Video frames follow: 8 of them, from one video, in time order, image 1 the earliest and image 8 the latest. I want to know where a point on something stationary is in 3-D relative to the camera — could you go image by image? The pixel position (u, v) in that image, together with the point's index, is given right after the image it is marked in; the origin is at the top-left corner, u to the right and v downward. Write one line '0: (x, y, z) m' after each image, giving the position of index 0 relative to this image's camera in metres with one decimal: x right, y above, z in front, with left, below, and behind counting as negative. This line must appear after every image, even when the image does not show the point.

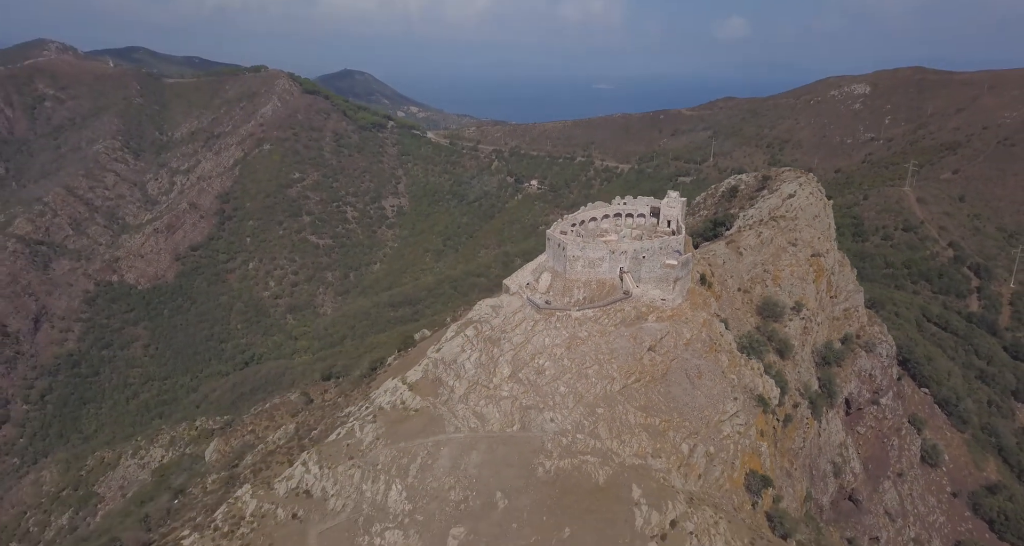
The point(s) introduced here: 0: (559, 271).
0: (+1.7, +0.1, +19.2) m
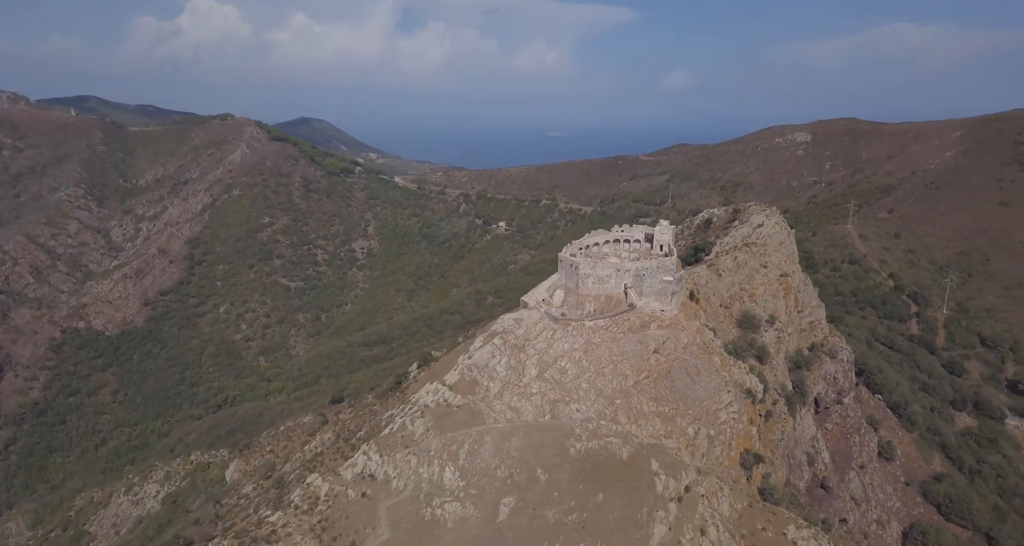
0: (+2.4, -0.6, +22.3) m
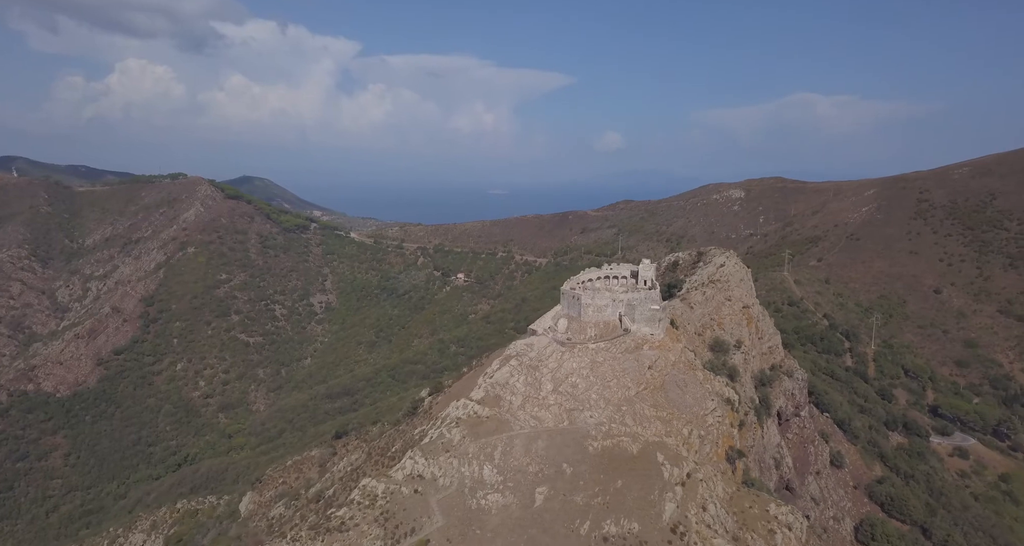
0: (+2.9, -2.0, +26.0) m
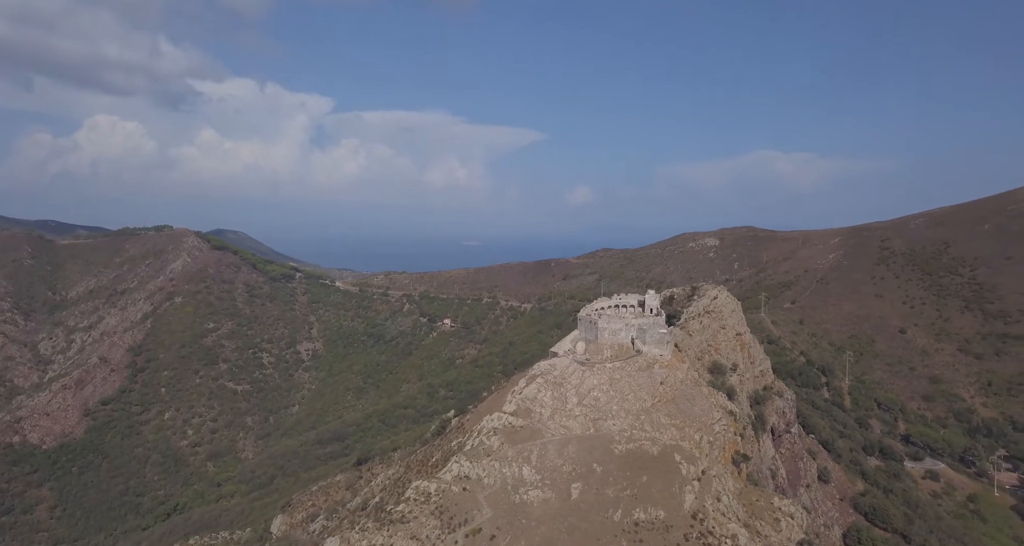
0: (+4.0, -3.4, +29.2) m
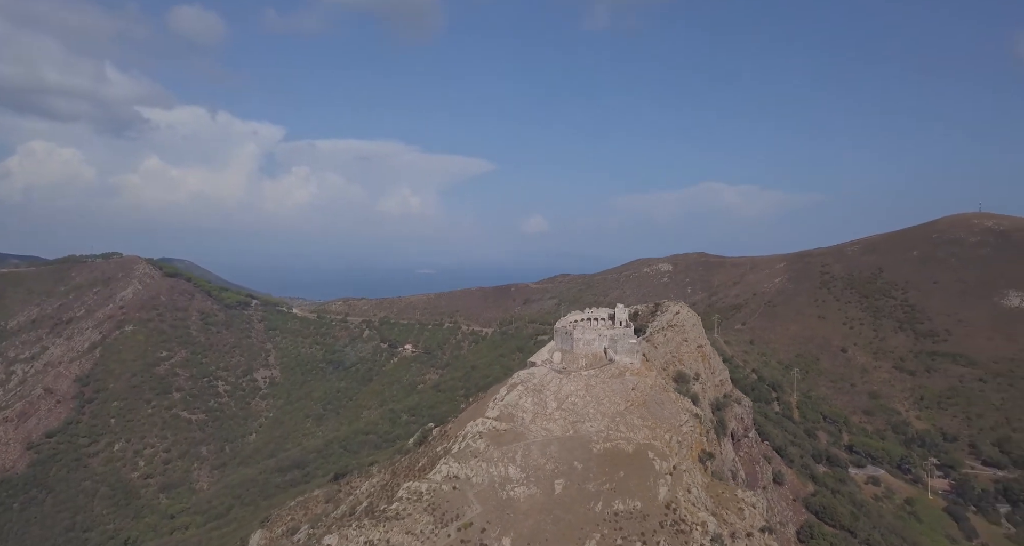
0: (+3.0, -4.2, +31.1) m
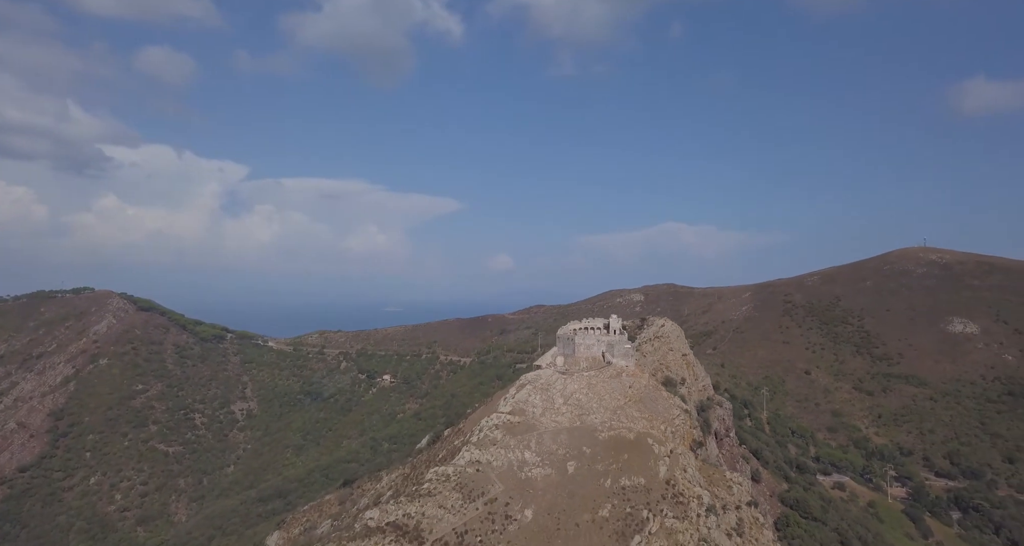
0: (+3.3, -4.9, +34.2) m
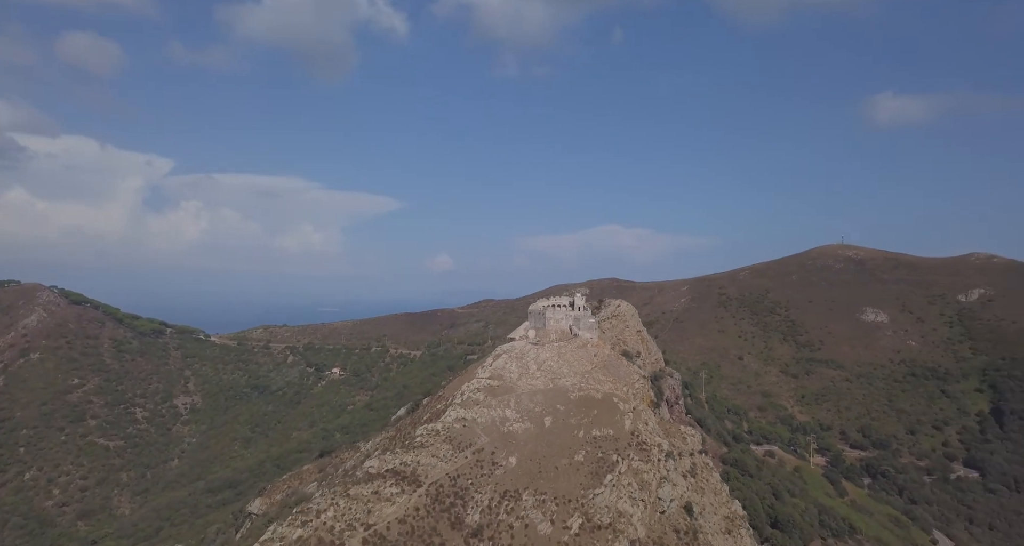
0: (+1.6, -3.6, +37.3) m
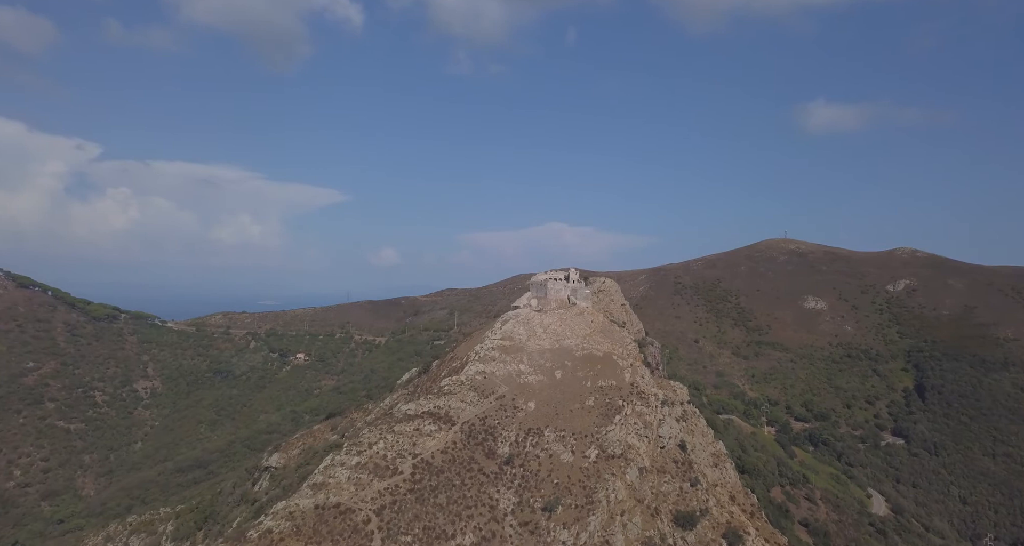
0: (+1.7, -1.7, +40.7) m
